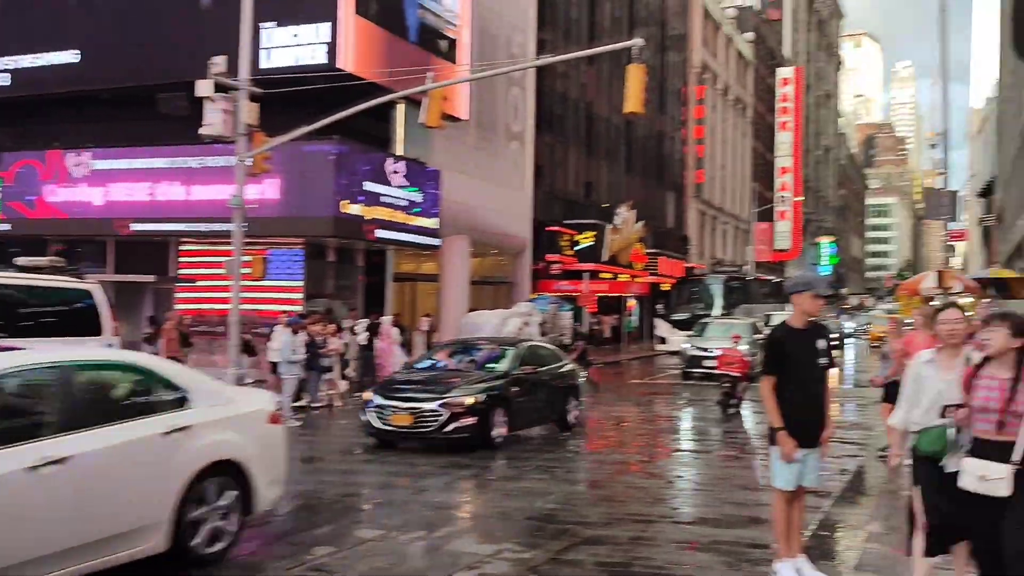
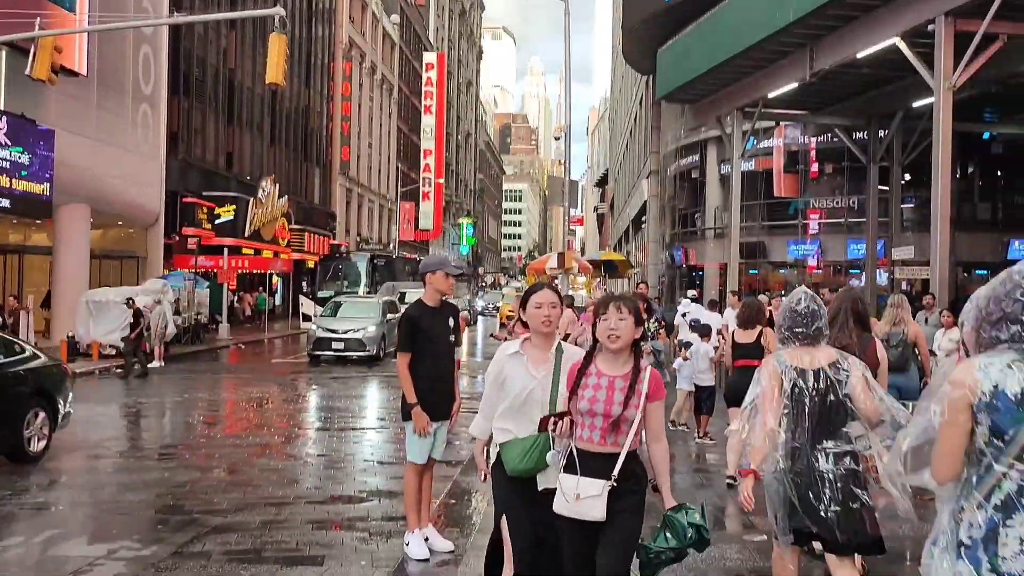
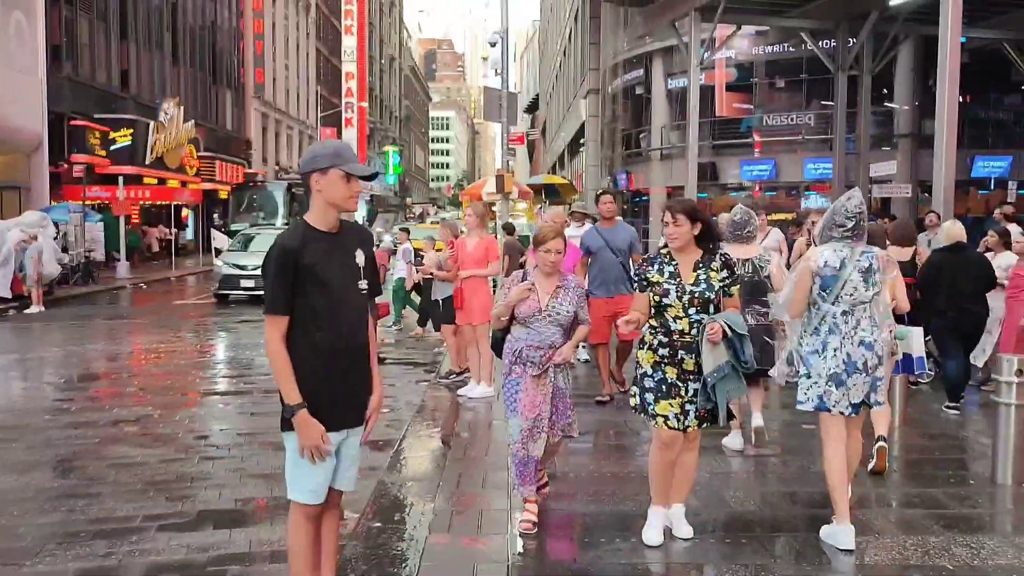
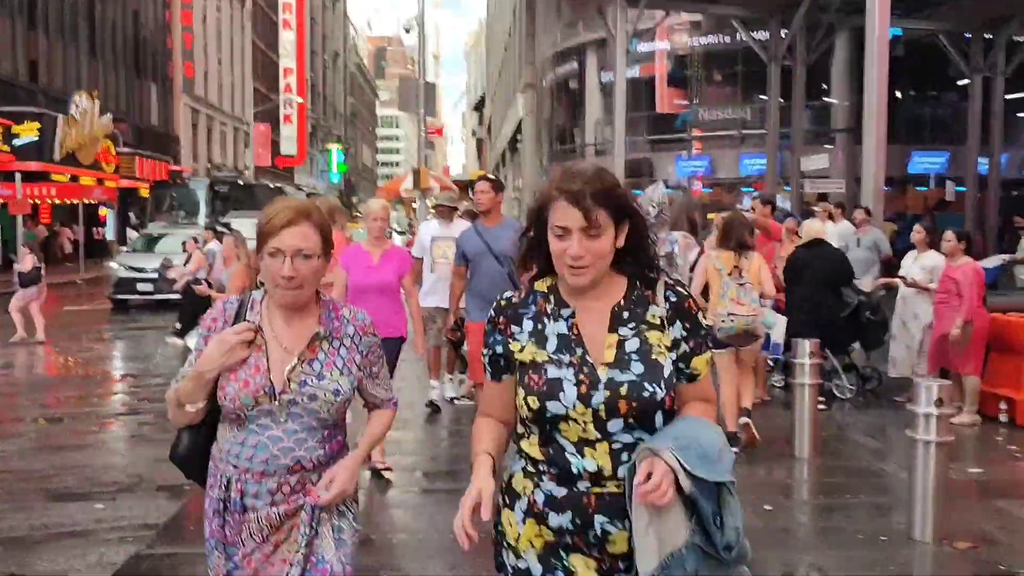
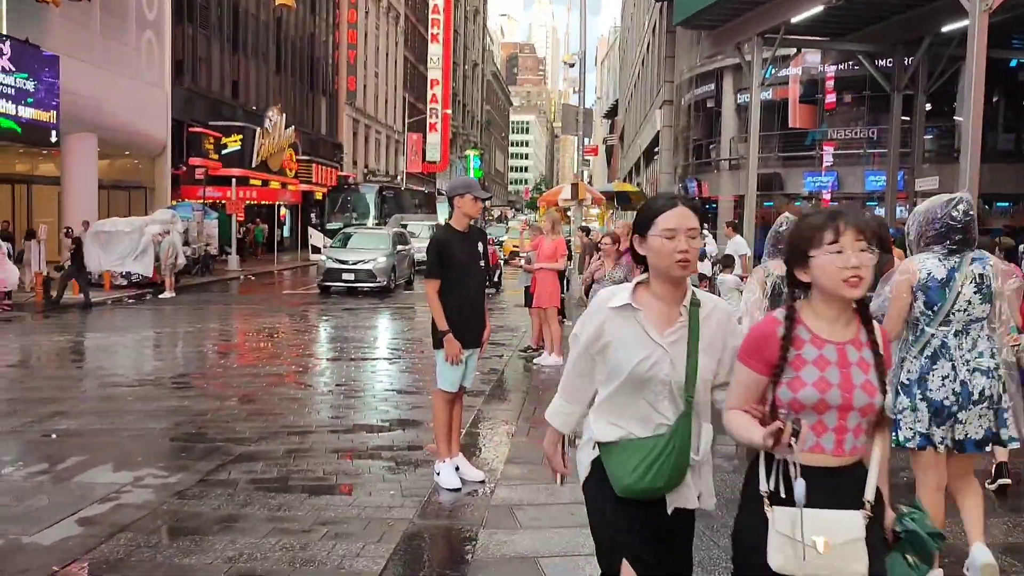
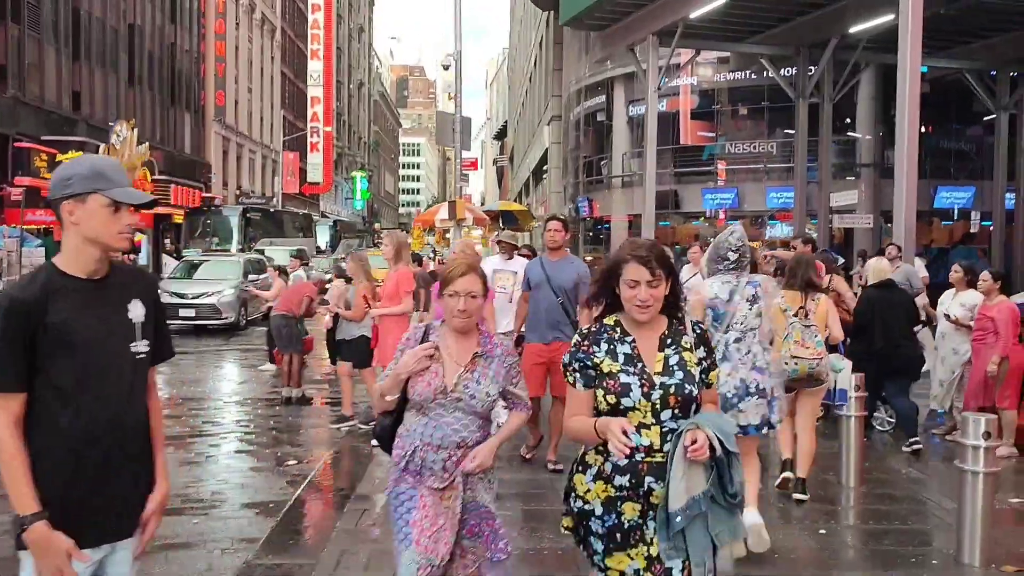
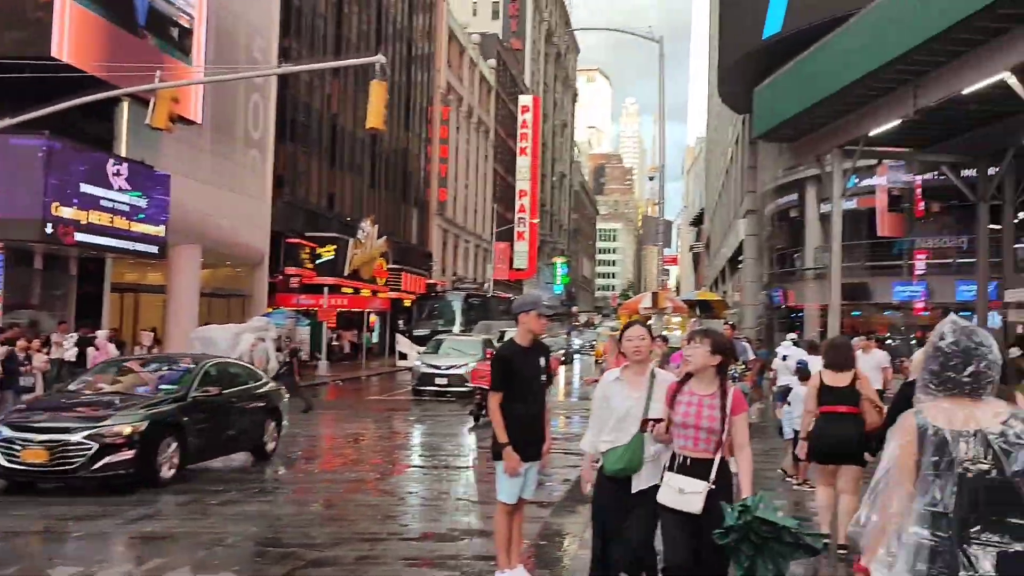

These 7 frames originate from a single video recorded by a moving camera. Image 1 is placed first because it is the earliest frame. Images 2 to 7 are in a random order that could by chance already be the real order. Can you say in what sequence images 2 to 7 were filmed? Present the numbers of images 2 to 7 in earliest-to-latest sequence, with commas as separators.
7, 2, 5, 3, 6, 4
